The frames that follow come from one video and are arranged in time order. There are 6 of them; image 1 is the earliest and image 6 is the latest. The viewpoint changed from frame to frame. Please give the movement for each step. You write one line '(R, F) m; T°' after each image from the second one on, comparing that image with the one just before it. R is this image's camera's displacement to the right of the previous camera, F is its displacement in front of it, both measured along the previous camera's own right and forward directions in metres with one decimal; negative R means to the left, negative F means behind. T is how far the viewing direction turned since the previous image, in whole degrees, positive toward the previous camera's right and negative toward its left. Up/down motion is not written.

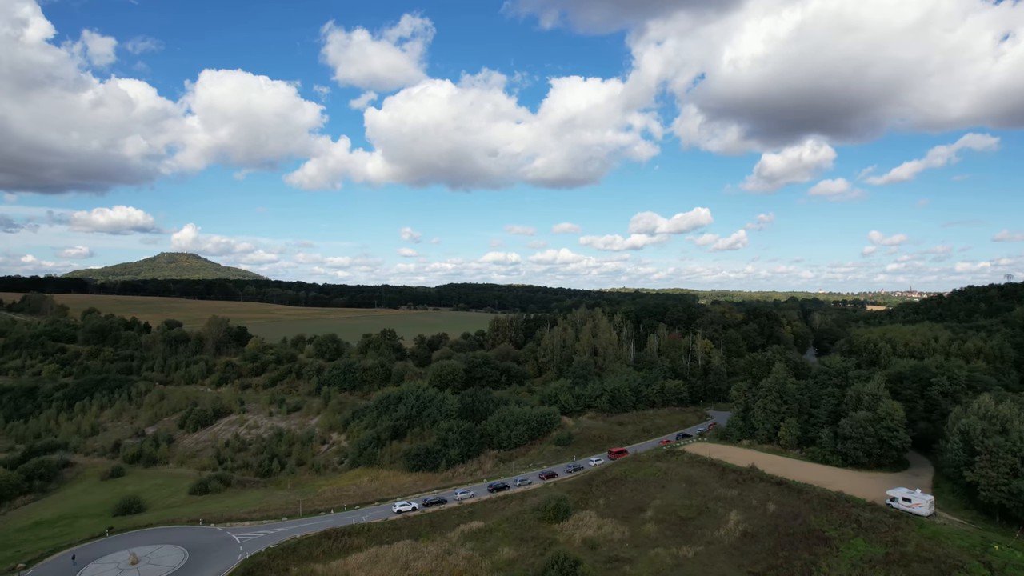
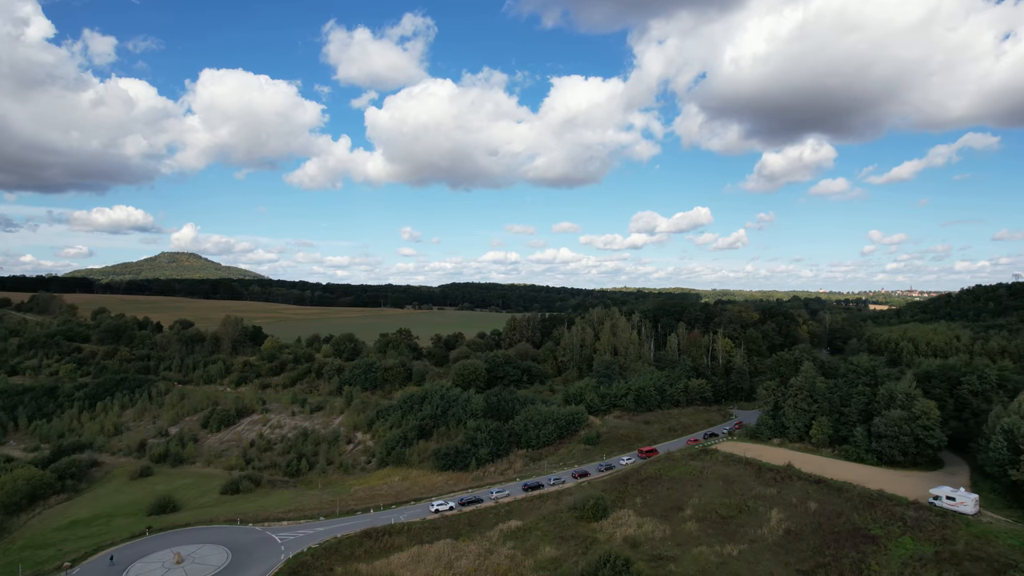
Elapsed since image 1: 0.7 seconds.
(-2.5, -0.1) m; 0°
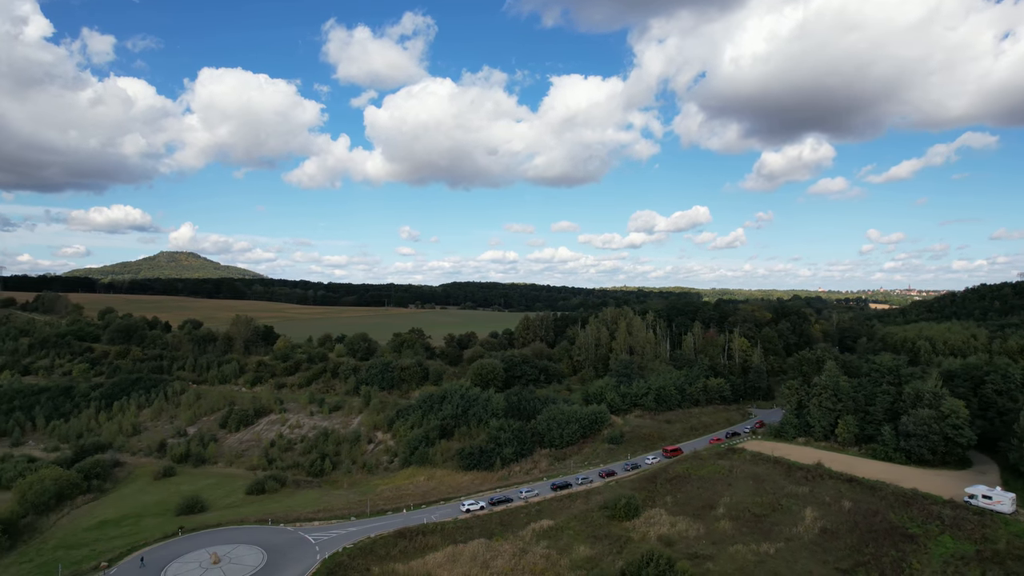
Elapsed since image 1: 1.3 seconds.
(-2.2, 0.0) m; 0°
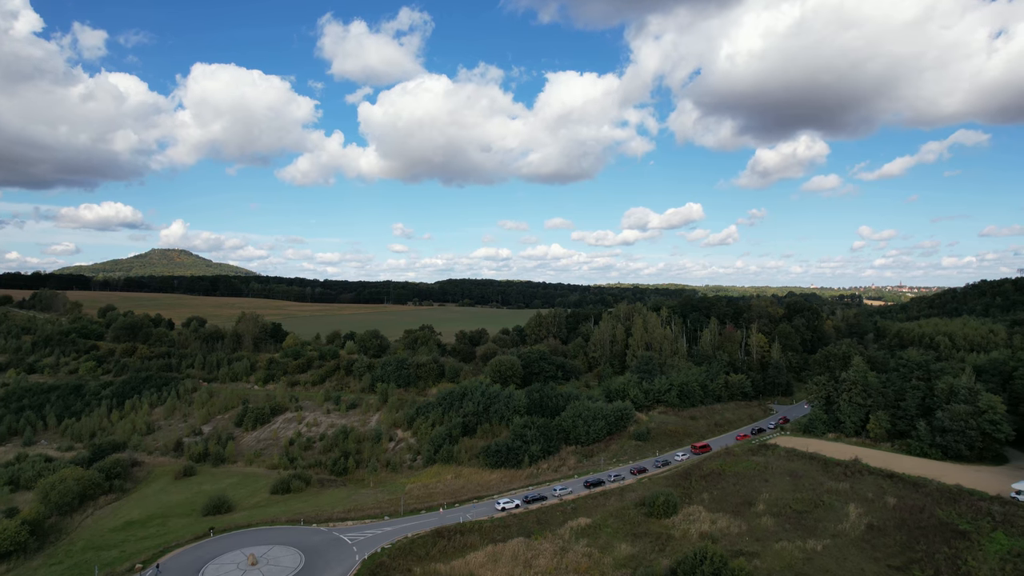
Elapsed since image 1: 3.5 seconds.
(-2.8, +0.7) m; +1°
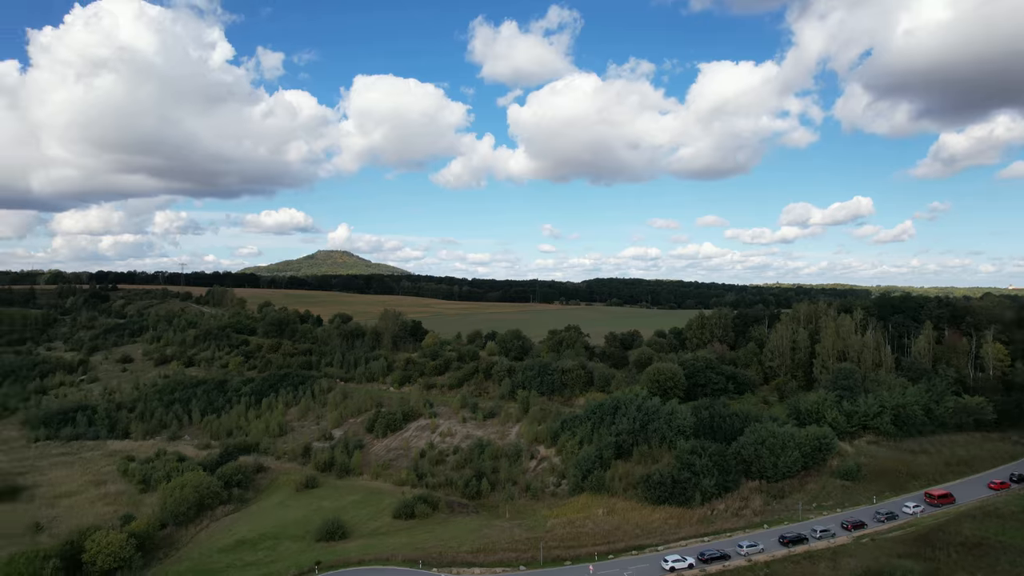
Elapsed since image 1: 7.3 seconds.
(-1.3, +9.9) m; -12°
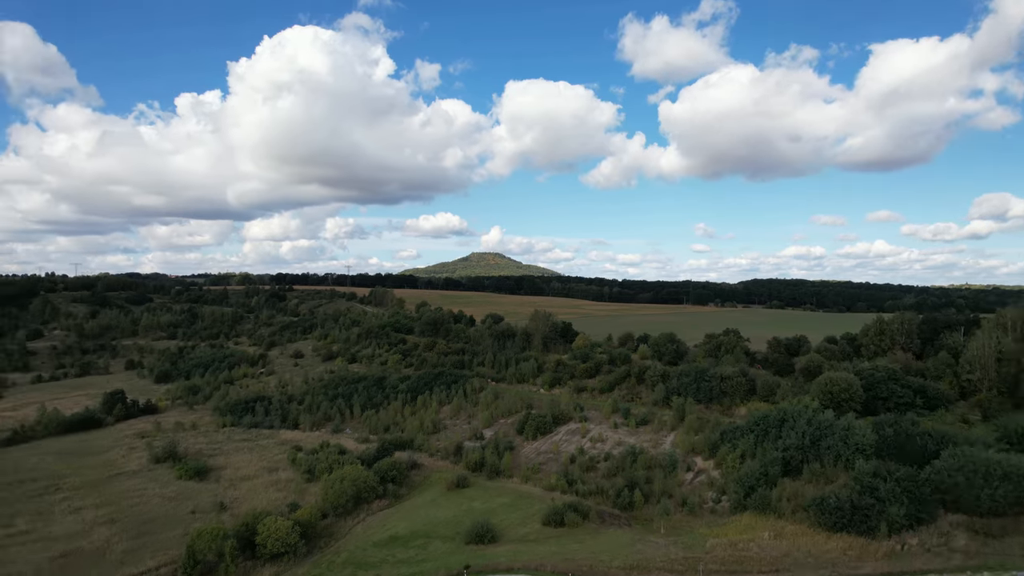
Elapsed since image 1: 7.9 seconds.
(-0.3, +1.7) m; -12°
